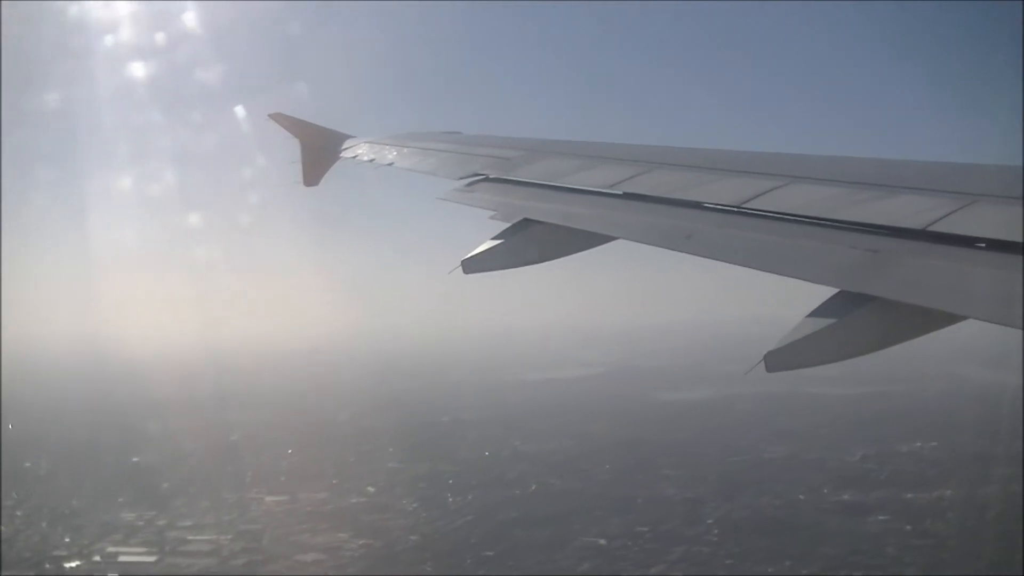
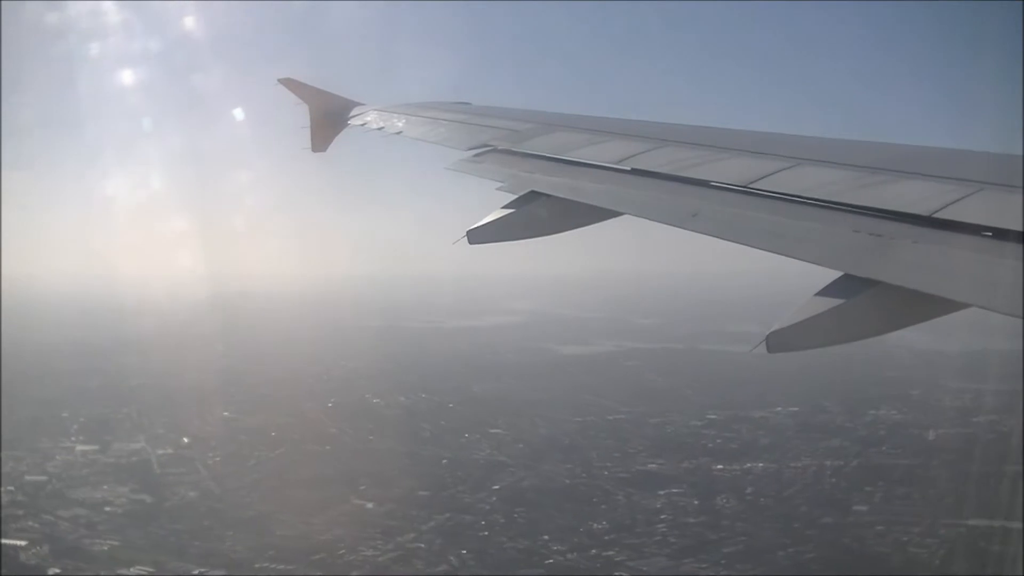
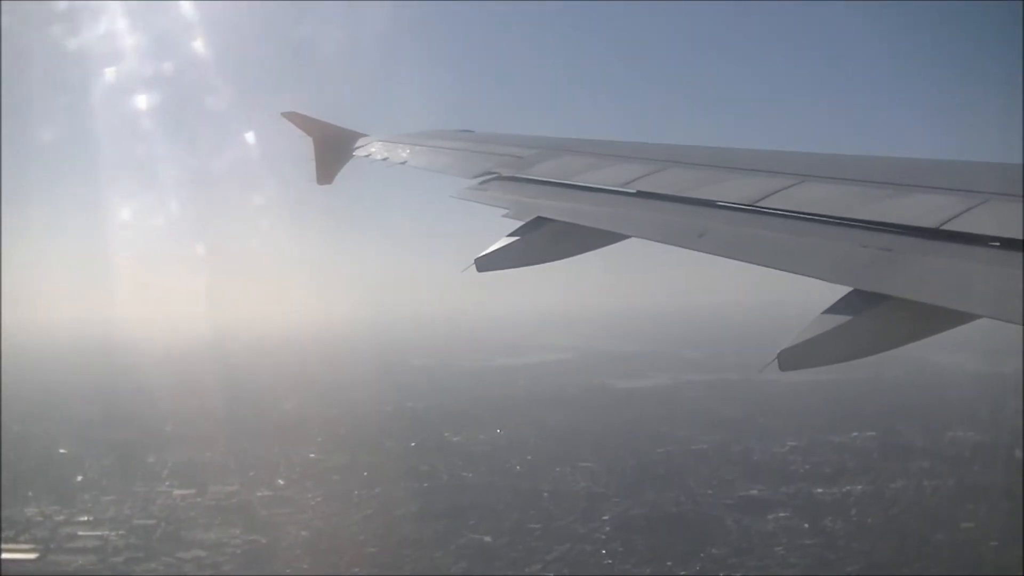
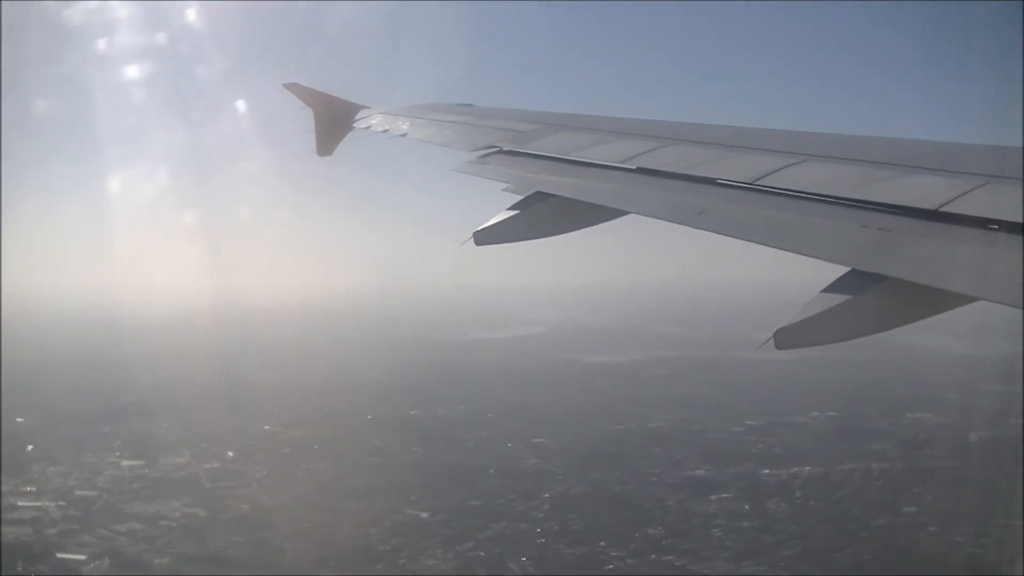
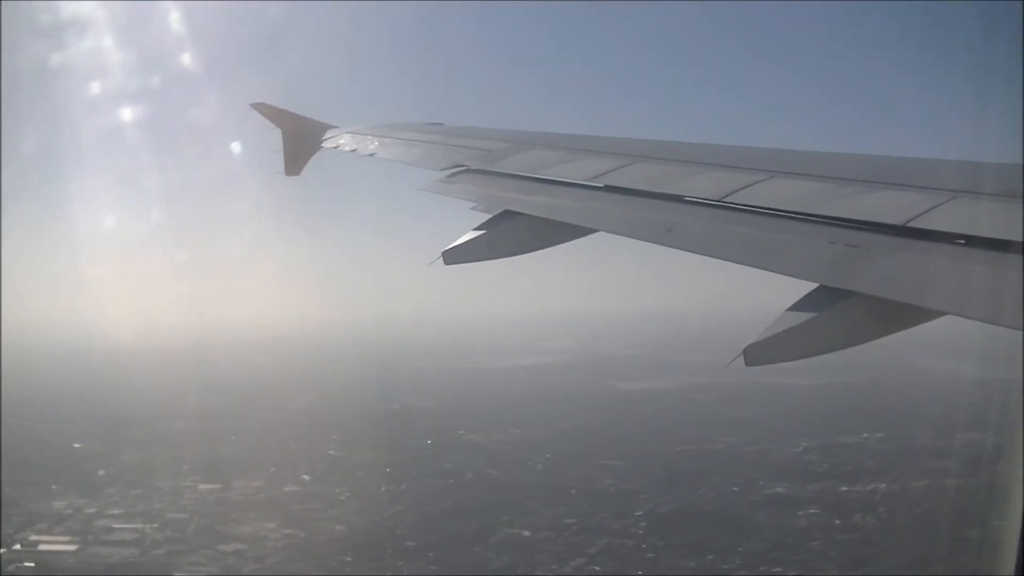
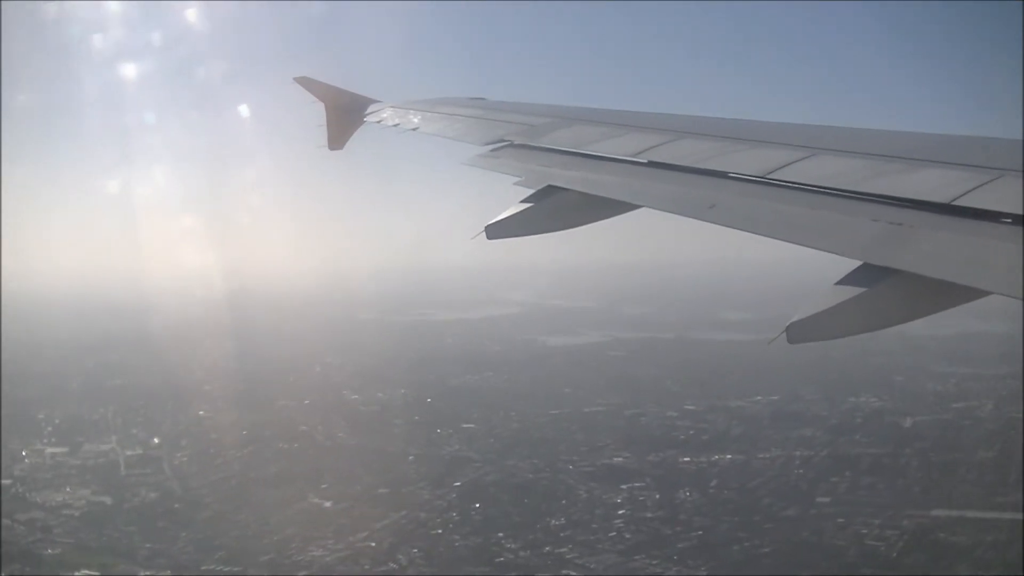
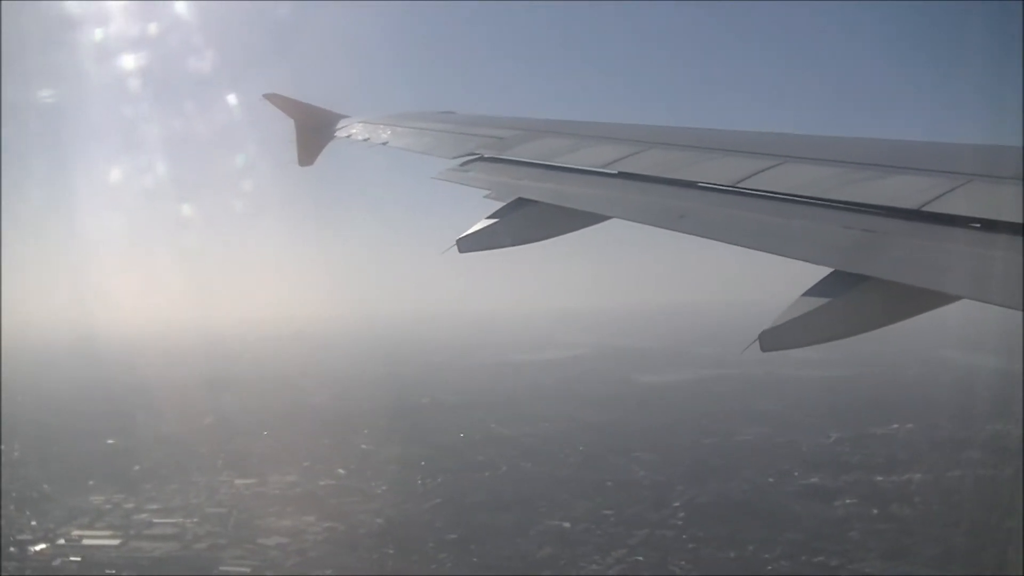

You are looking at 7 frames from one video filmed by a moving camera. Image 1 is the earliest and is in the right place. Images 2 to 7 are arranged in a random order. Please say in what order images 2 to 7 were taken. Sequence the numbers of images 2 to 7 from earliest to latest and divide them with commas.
7, 5, 3, 4, 2, 6
